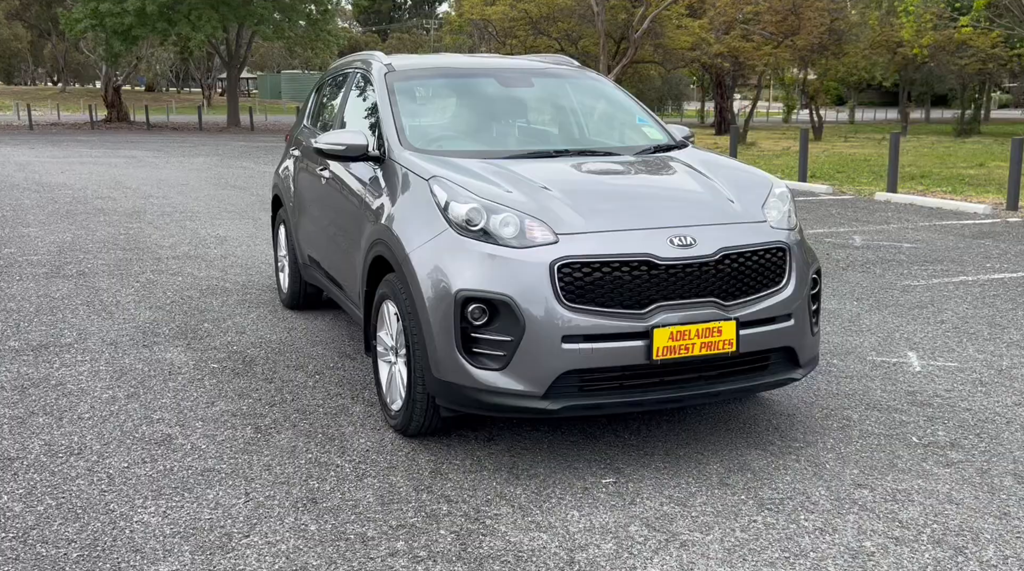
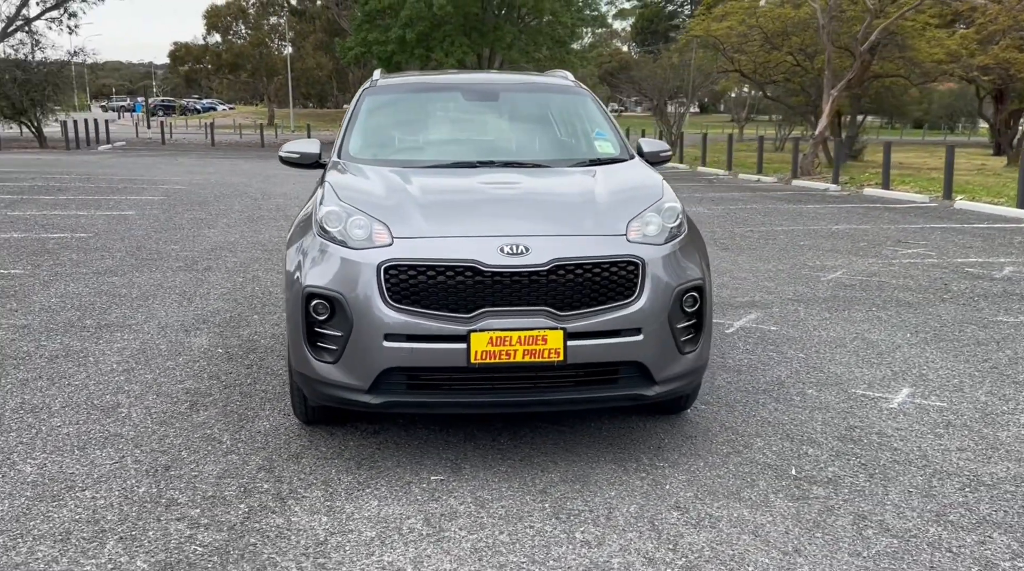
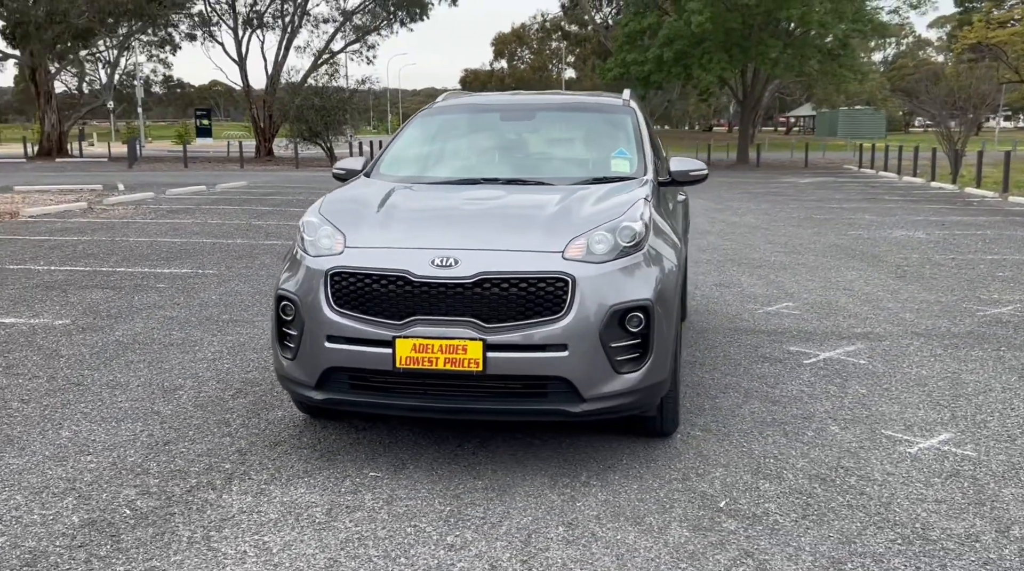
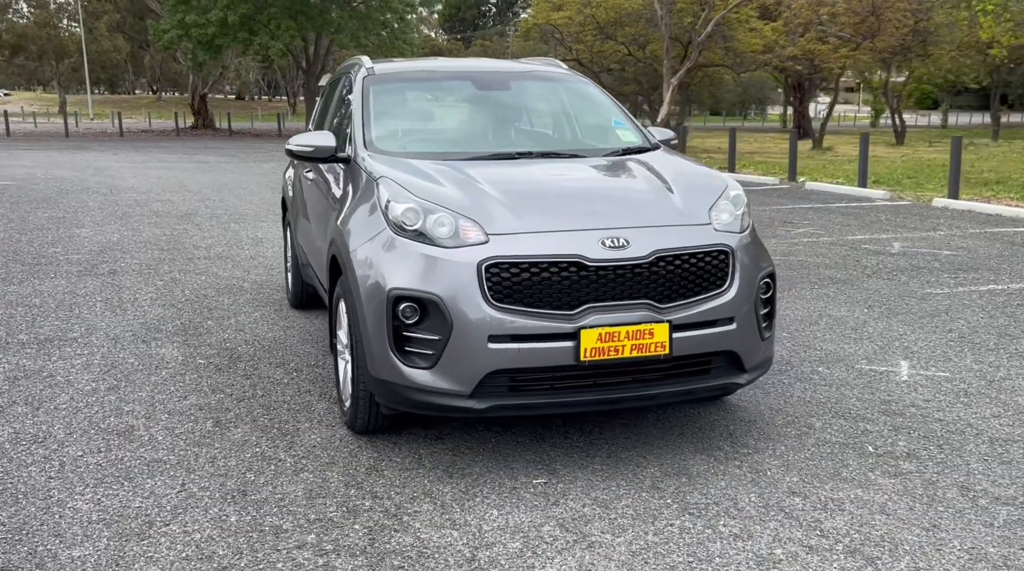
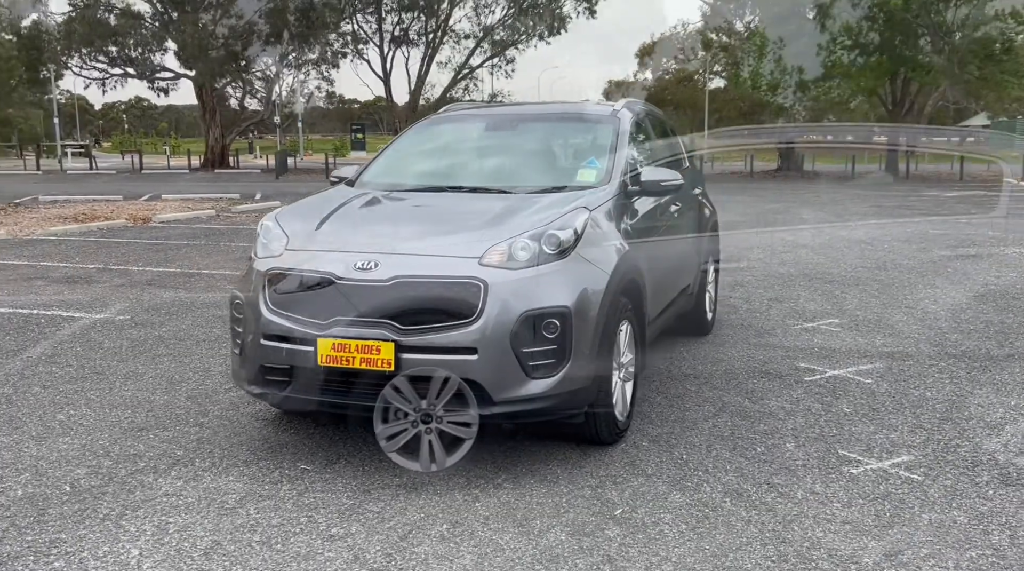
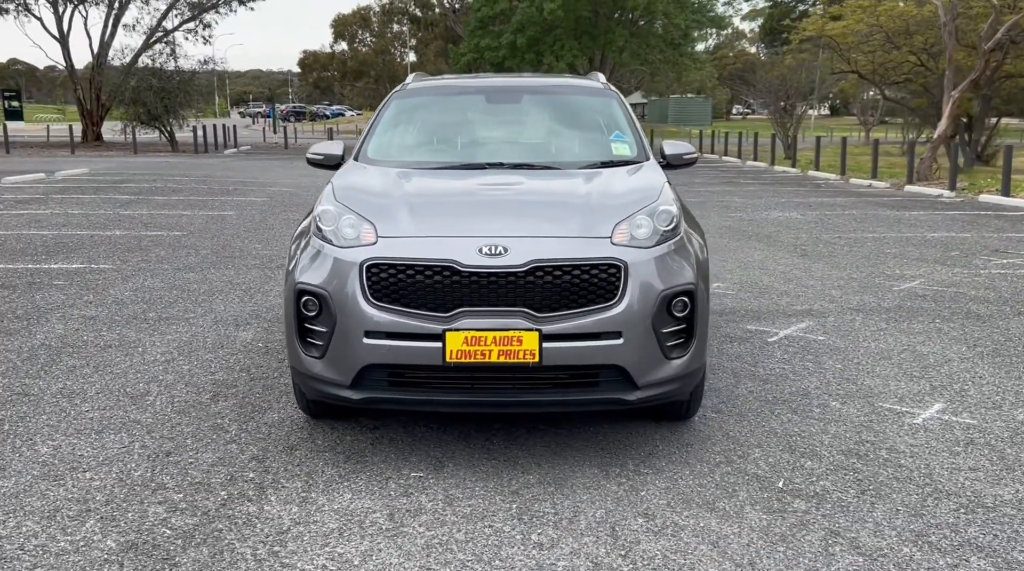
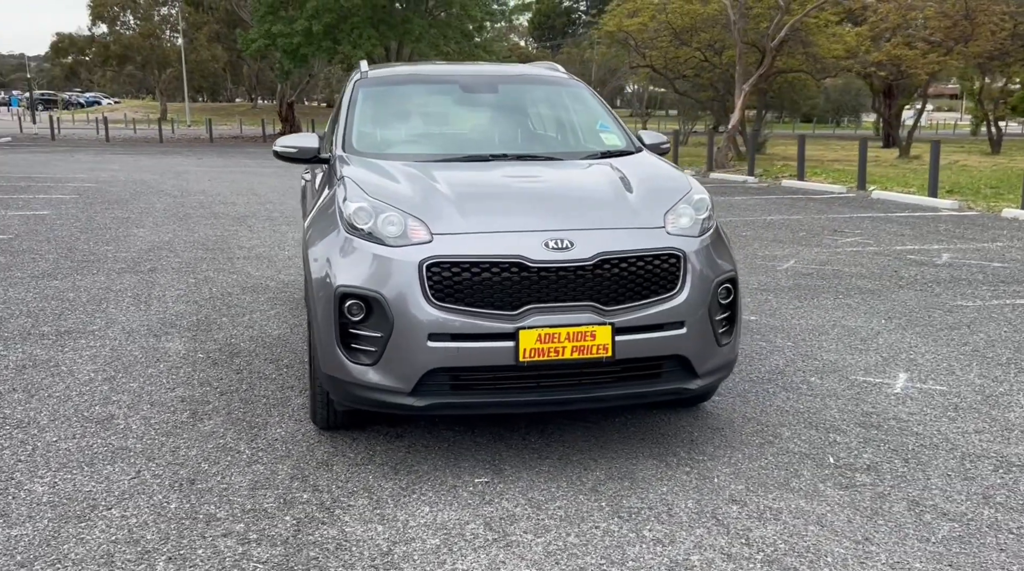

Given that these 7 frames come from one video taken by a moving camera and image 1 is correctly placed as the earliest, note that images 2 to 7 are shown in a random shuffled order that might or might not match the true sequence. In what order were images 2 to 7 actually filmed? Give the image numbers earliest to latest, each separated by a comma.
4, 7, 2, 6, 3, 5
